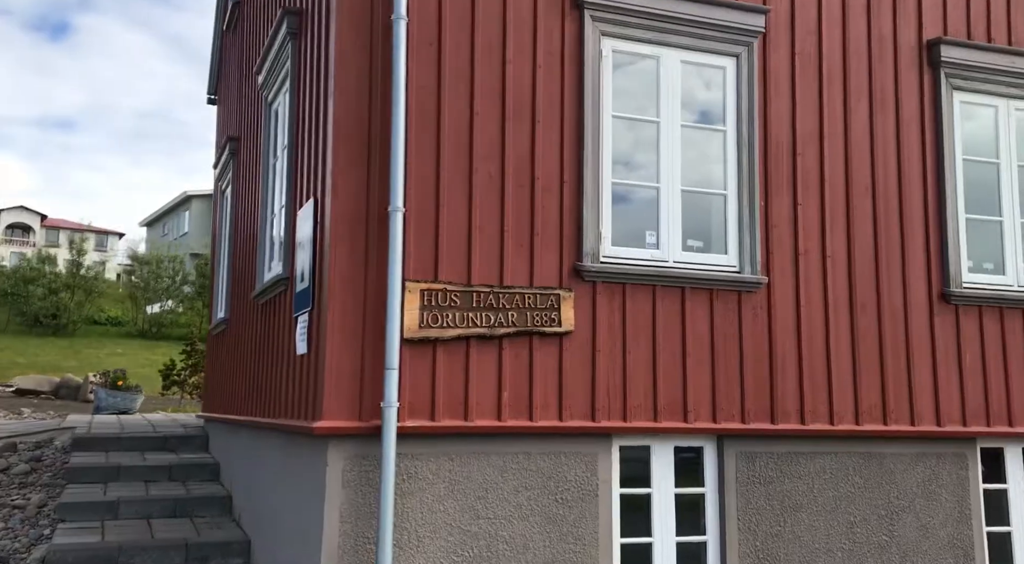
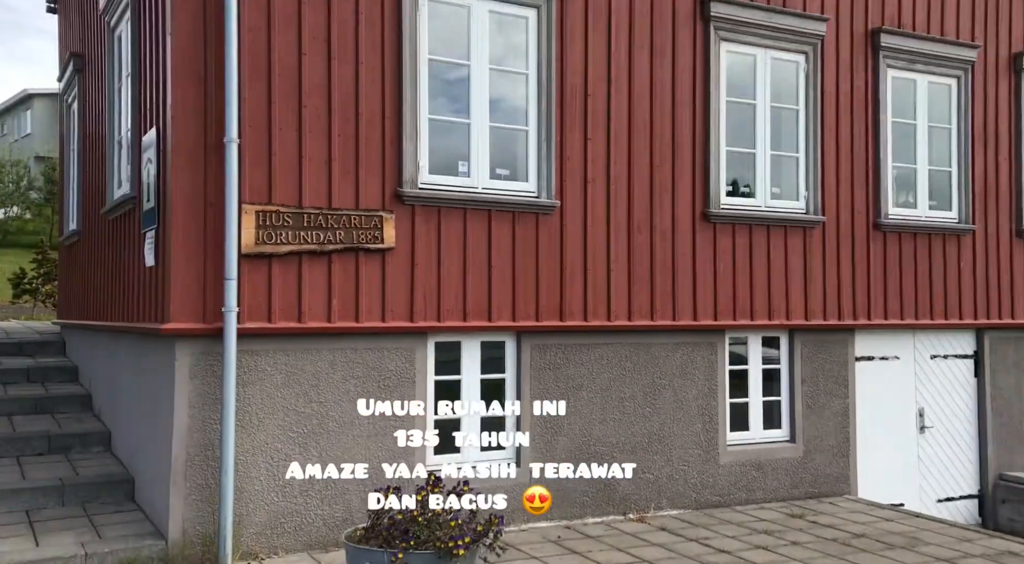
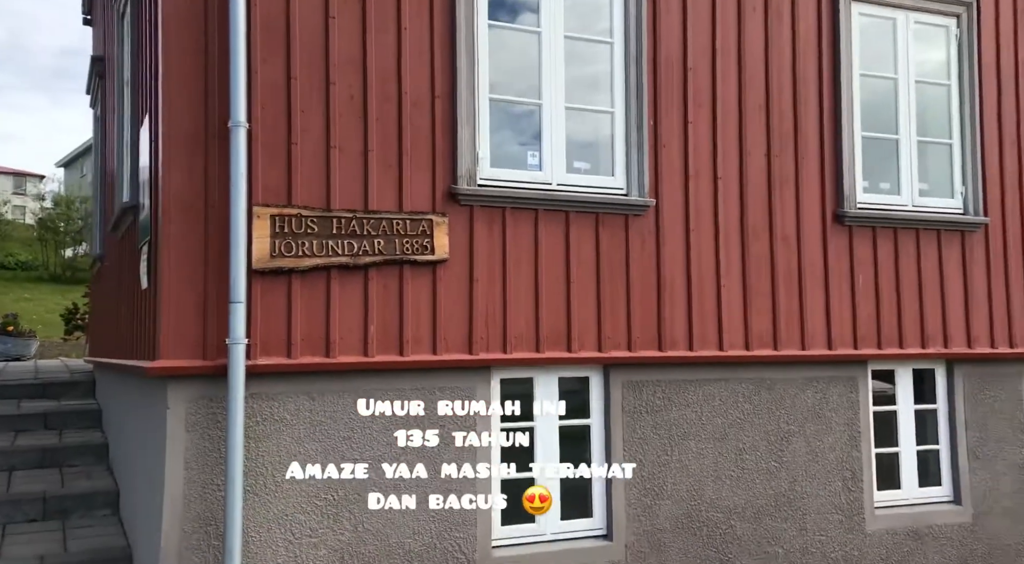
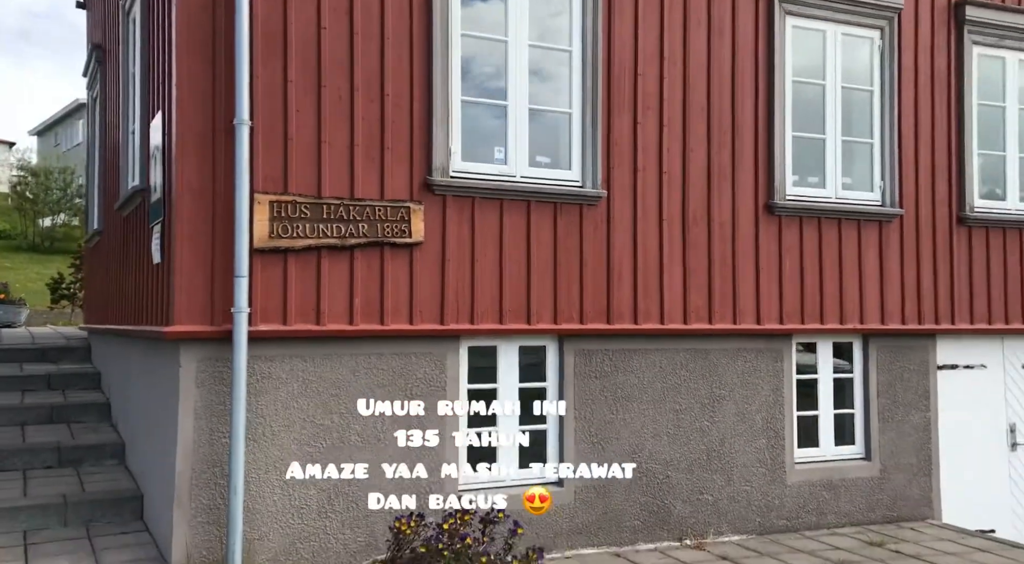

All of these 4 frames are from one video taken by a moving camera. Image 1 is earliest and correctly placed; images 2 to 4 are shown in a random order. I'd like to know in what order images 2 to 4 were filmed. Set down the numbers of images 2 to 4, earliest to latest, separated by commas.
3, 4, 2
